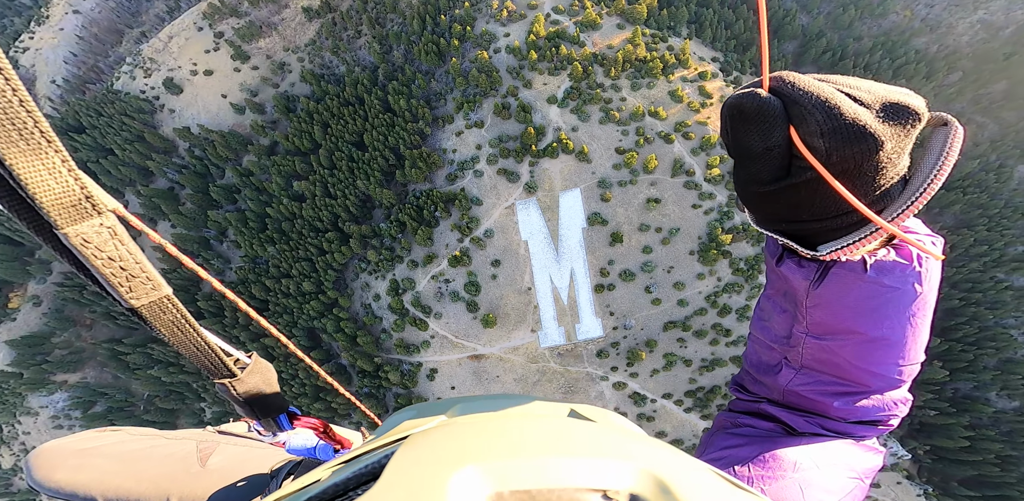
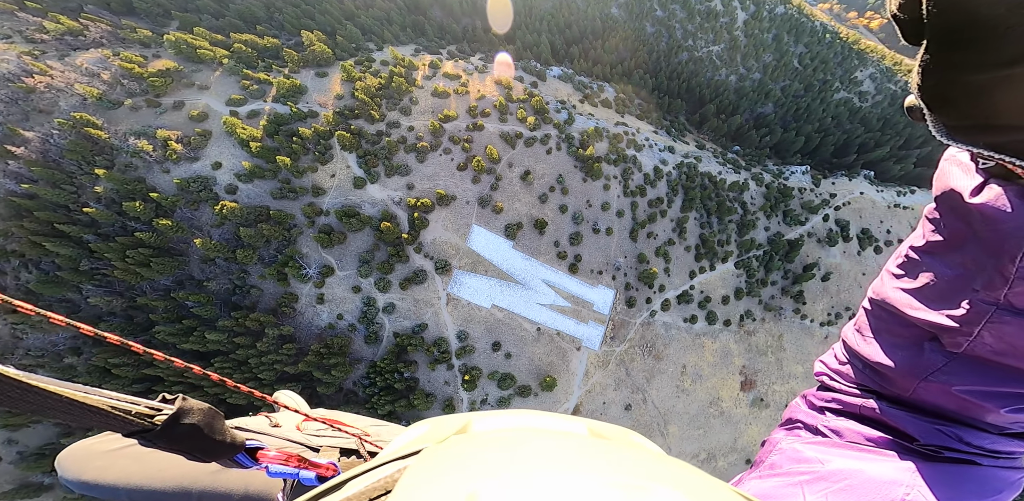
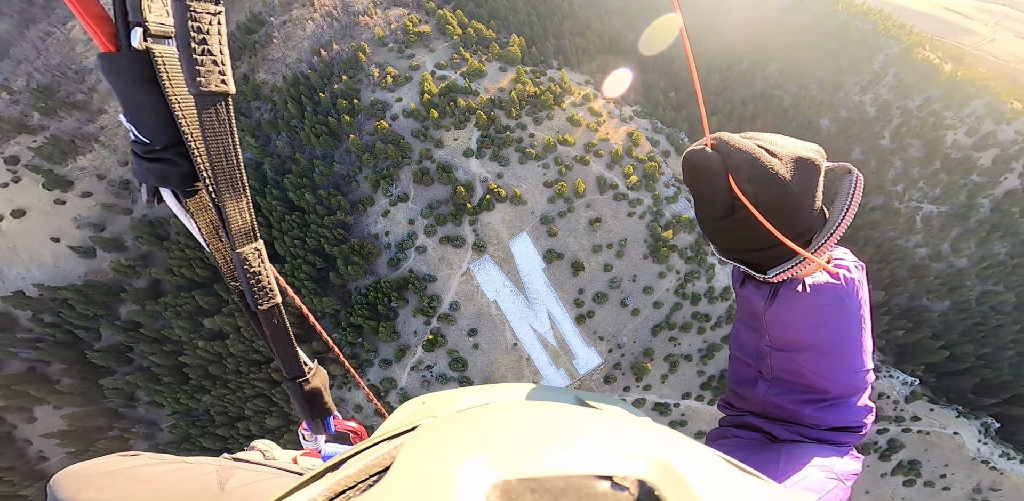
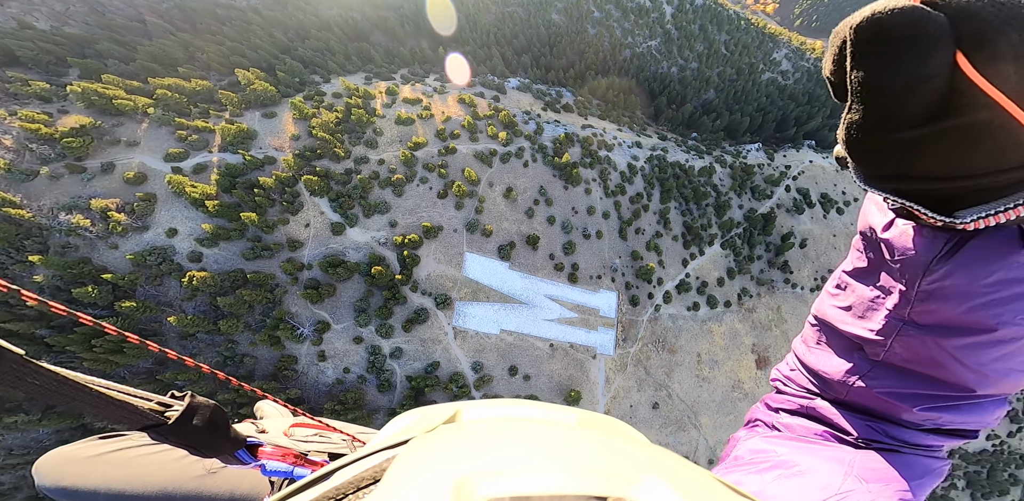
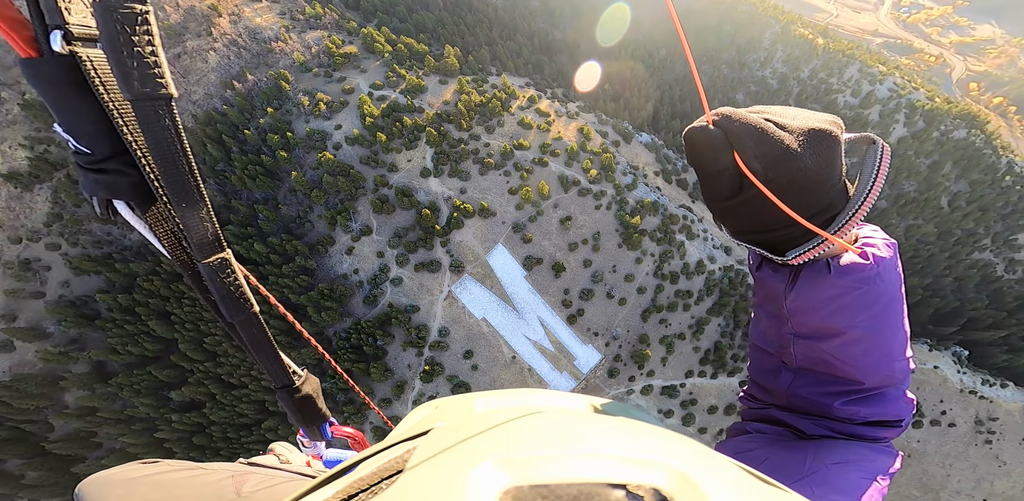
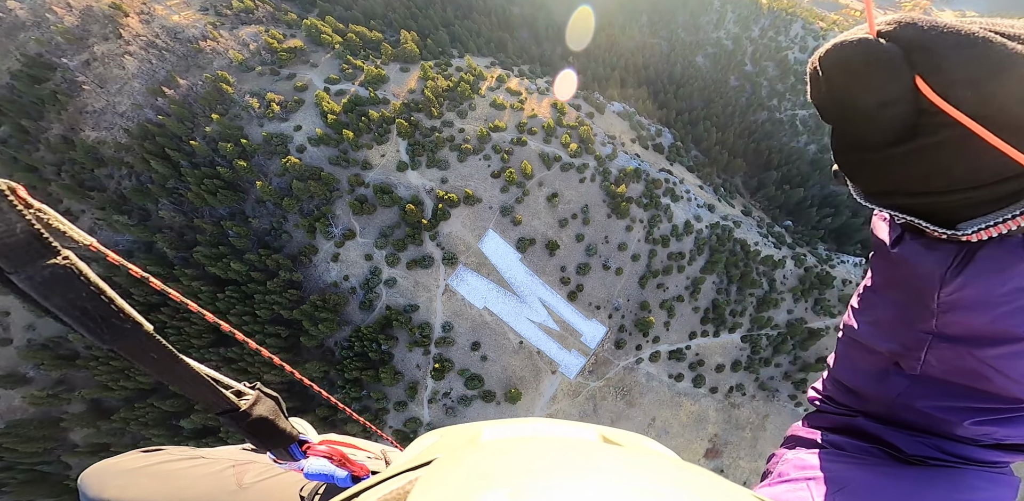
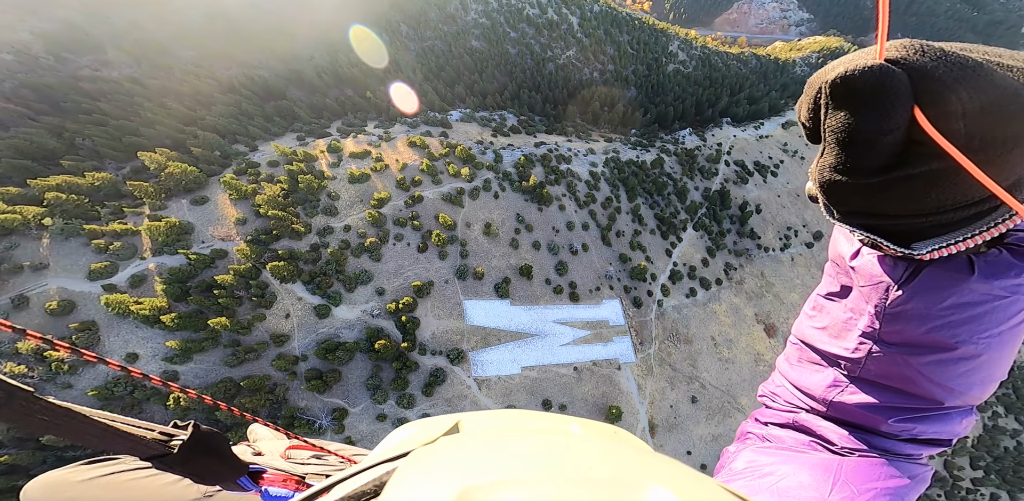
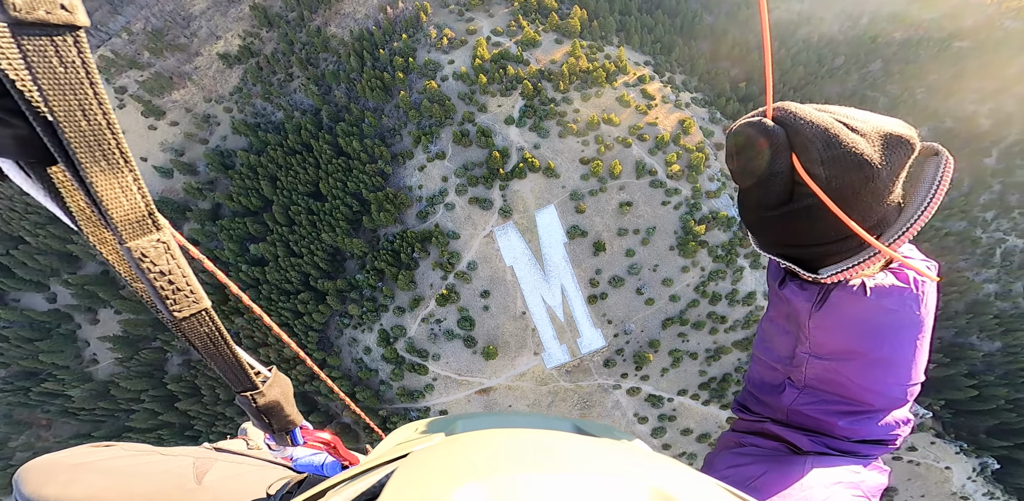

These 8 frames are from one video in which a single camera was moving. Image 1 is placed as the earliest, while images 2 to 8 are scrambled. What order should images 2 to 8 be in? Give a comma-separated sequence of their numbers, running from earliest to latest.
8, 3, 5, 6, 2, 4, 7
